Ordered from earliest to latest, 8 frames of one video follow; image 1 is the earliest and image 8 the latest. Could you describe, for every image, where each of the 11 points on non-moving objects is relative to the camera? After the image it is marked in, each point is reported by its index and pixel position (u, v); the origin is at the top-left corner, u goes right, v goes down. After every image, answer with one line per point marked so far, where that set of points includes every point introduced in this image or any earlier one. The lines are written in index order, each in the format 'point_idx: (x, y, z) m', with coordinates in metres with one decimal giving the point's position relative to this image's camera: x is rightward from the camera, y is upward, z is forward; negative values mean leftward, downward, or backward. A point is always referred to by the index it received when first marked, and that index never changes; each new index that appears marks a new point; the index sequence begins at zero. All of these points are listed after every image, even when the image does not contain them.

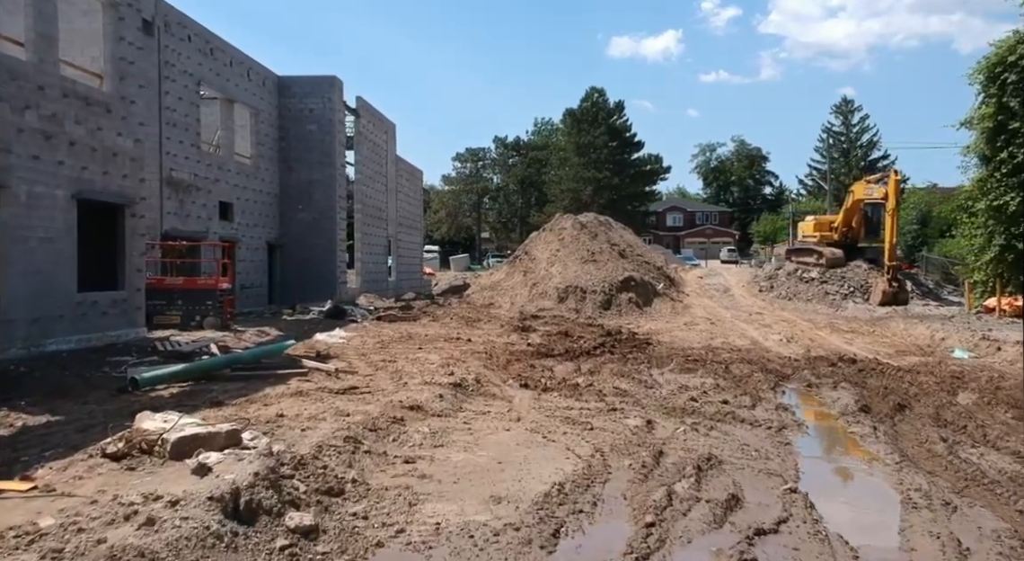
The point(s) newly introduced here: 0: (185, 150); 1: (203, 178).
0: (-6.6, +2.6, +18.4) m
1: (-6.6, +2.2, +19.2) m
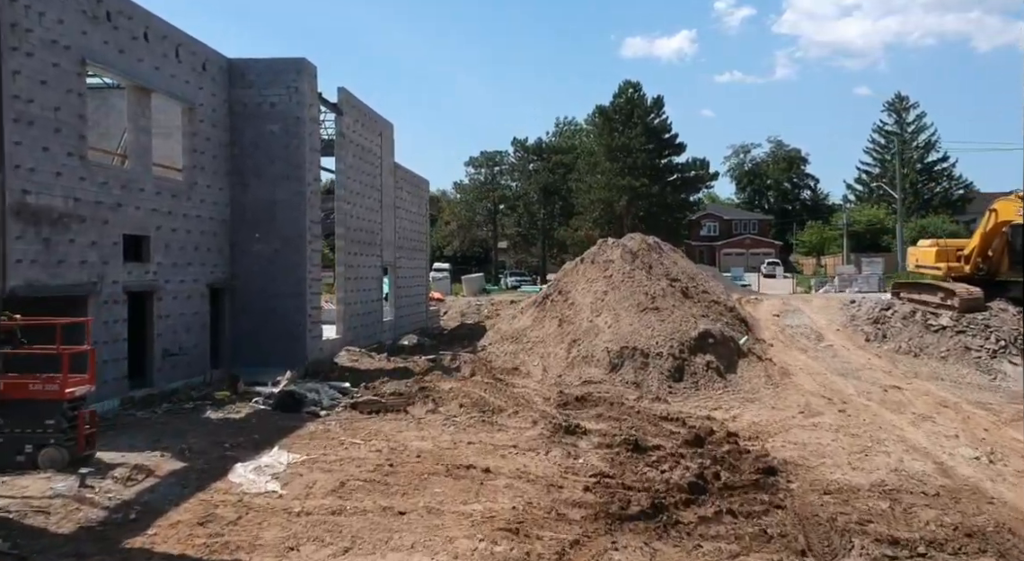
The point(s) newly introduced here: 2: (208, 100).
0: (-6.1, +1.6, +12.2) m
1: (-6.0, +1.1, +13.0) m
2: (-5.6, +3.4, +16.9) m
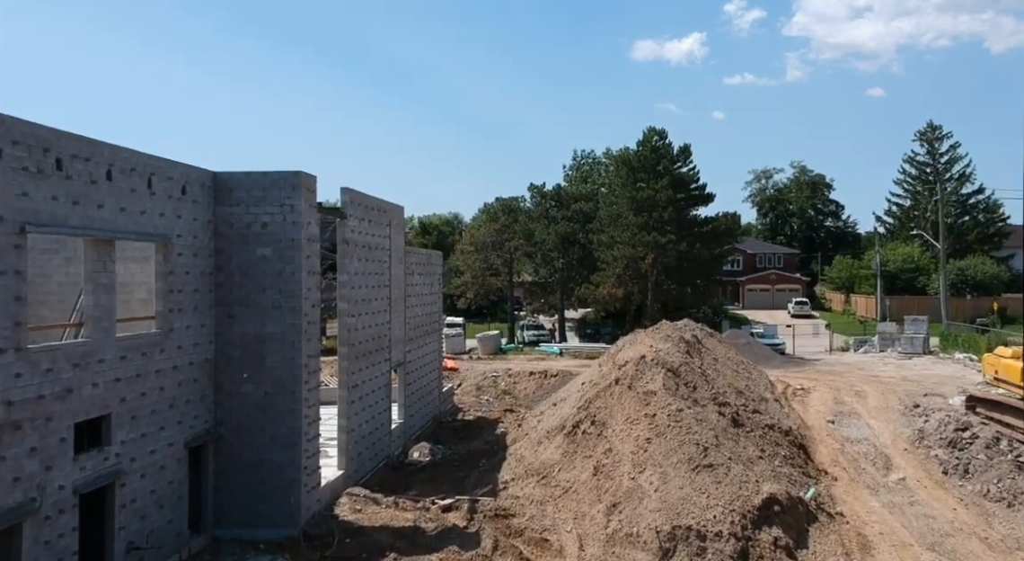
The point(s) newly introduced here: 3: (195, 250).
0: (-5.7, -0.9, +9.8) m
1: (-5.6, -1.4, +10.6) m
2: (-5.2, +0.9, +14.4) m
3: (-5.2, +0.5, +14.7) m
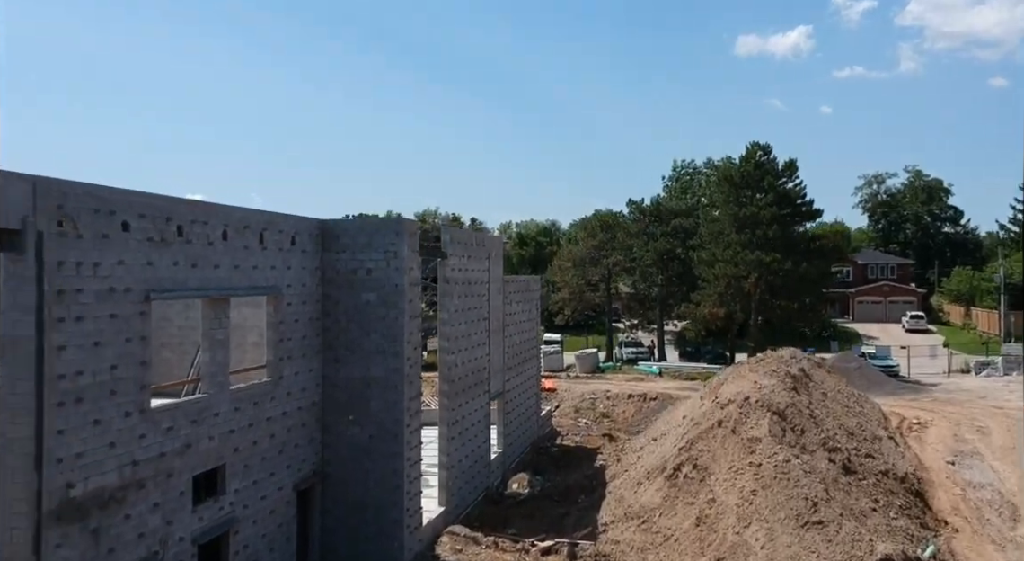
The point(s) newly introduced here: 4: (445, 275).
0: (-4.6, -1.7, +10.3) m
1: (-4.4, -2.2, +11.1) m
2: (-3.5, +0.1, +14.8) m
3: (-3.5, -0.3, +15.1) m
4: (-1.4, +0.1, +18.2) m
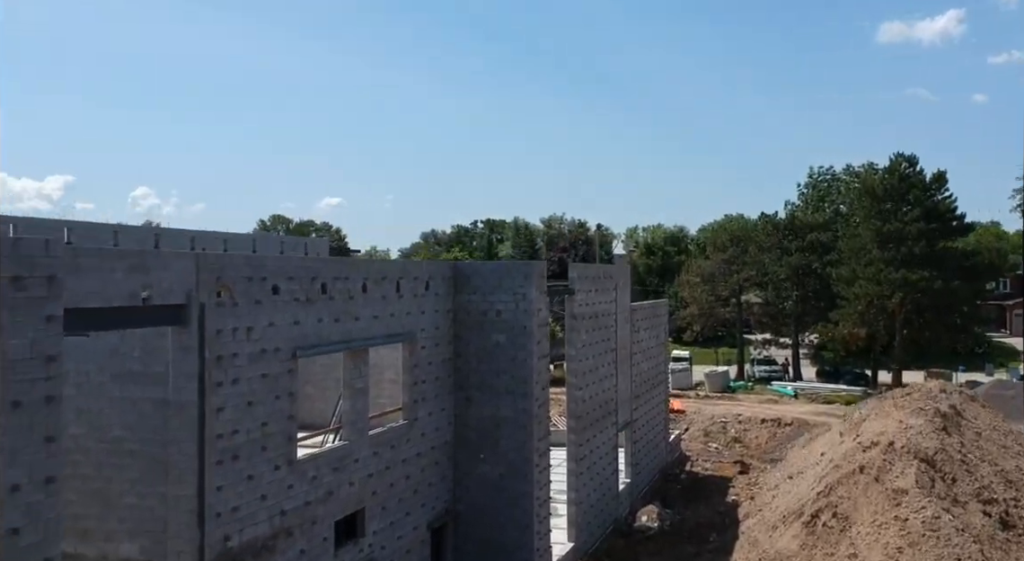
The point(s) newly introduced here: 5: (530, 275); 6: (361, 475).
0: (-3.0, -2.4, +10.8) m
1: (-2.7, -2.9, +11.6) m
2: (-1.4, -0.7, +15.2) m
3: (-1.3, -1.0, +15.5) m
4: (+1.3, -0.6, +18.2) m
5: (+0.3, +0.1, +15.7) m
6: (-2.2, -2.8, +13.1) m
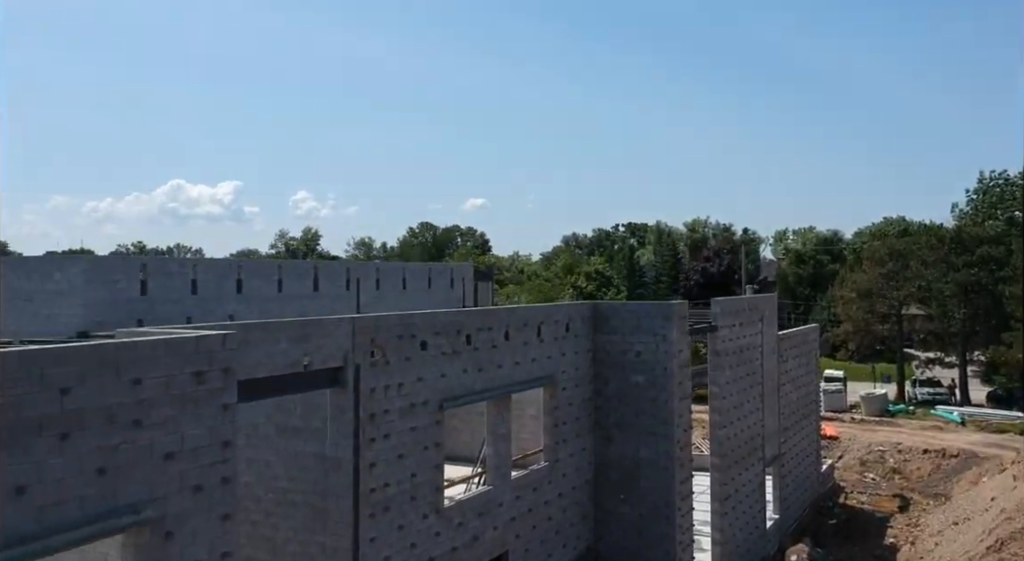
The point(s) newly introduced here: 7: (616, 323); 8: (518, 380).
0: (-1.3, -3.1, +11.2) m
1: (-0.9, -3.6, +11.9) m
2: (+1.0, -1.4, +15.2) m
3: (+1.1, -1.7, +15.4) m
4: (+4.1, -1.3, +17.8) m
5: (+2.7, -0.6, +15.4) m
6: (-0.2, -3.5, +13.2) m
7: (+1.8, -0.8, +15.8) m
8: (+0.1, -1.5, +13.5) m
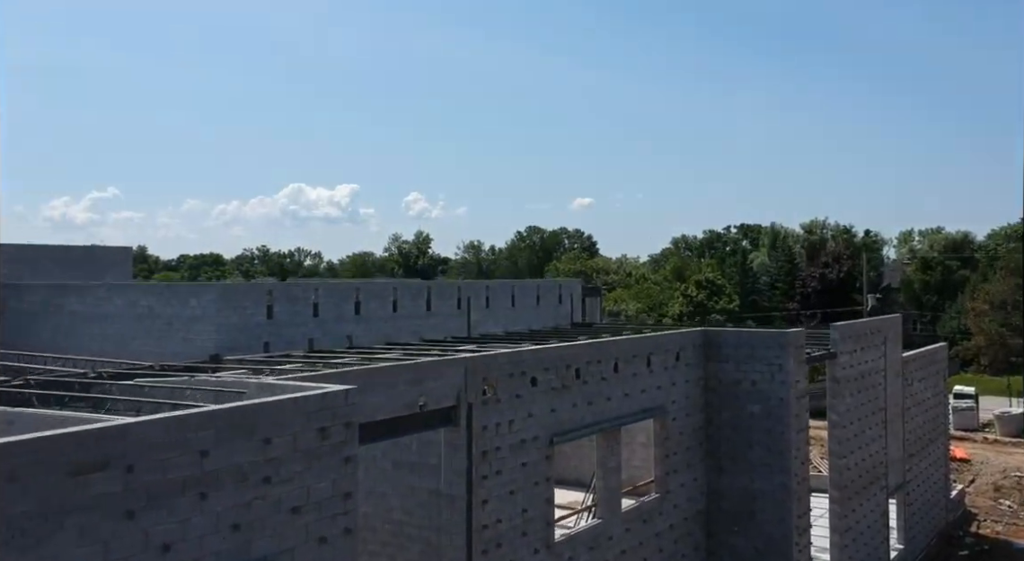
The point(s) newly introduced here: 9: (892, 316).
0: (0.0, -3.6, +11.2) m
1: (+0.5, -4.1, +11.9) m
2: (+2.8, -1.8, +14.9) m
3: (+3.0, -2.2, +15.2) m
4: (+6.2, -1.8, +17.1) m
5: (+4.5, -1.1, +14.9) m
6: (+1.4, -4.0, +13.1) m
7: (+3.7, -1.2, +15.5) m
8: (+1.7, -1.9, +13.3) m
9: (+8.5, -0.8, +20.0) m
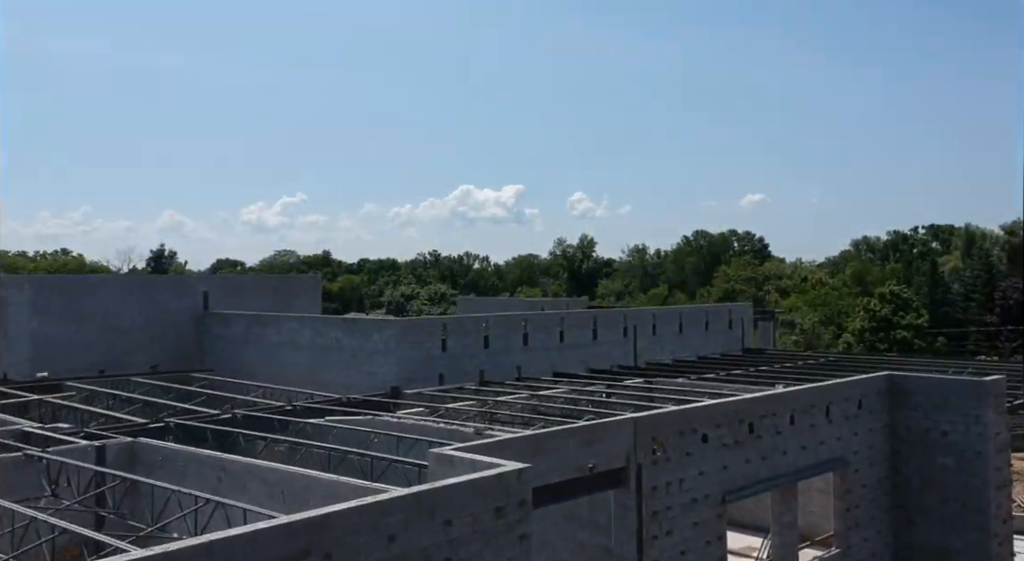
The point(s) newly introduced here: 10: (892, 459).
0: (+2.1, -4.3, +11.0) m
1: (+2.7, -4.8, +11.5) m
2: (+5.6, -2.5, +14.1) m
3: (+5.7, -2.8, +14.3) m
4: (+9.3, -2.4, +15.6) m
5: (+7.2, -1.7, +13.8) m
6: (+3.9, -4.6, +12.6) m
7: (+6.5, -1.9, +14.5) m
8: (+4.1, -2.6, +12.8) m
9: (+12.1, -1.4, +18.1) m
10: (+6.2, -2.9, +14.8) m
